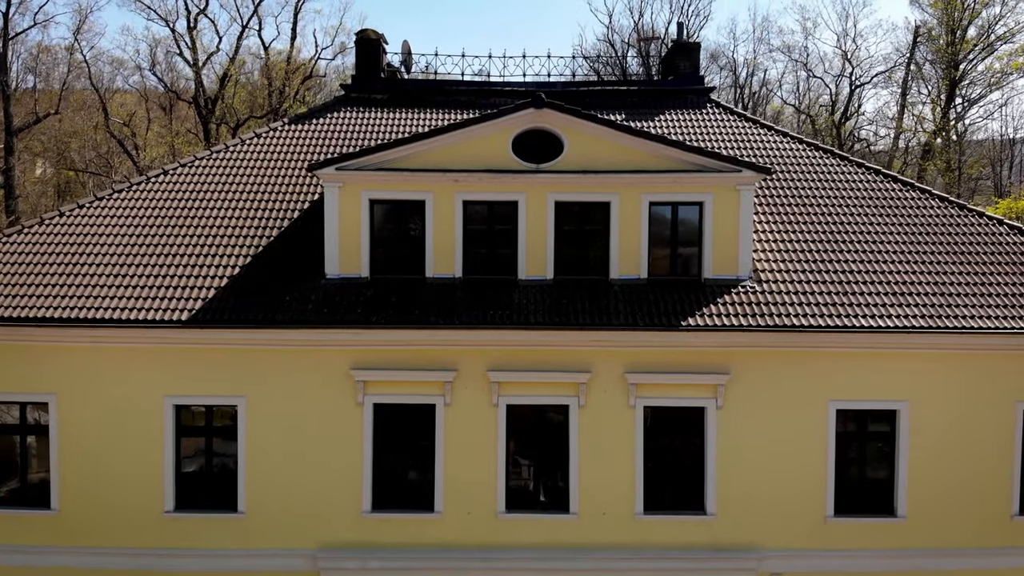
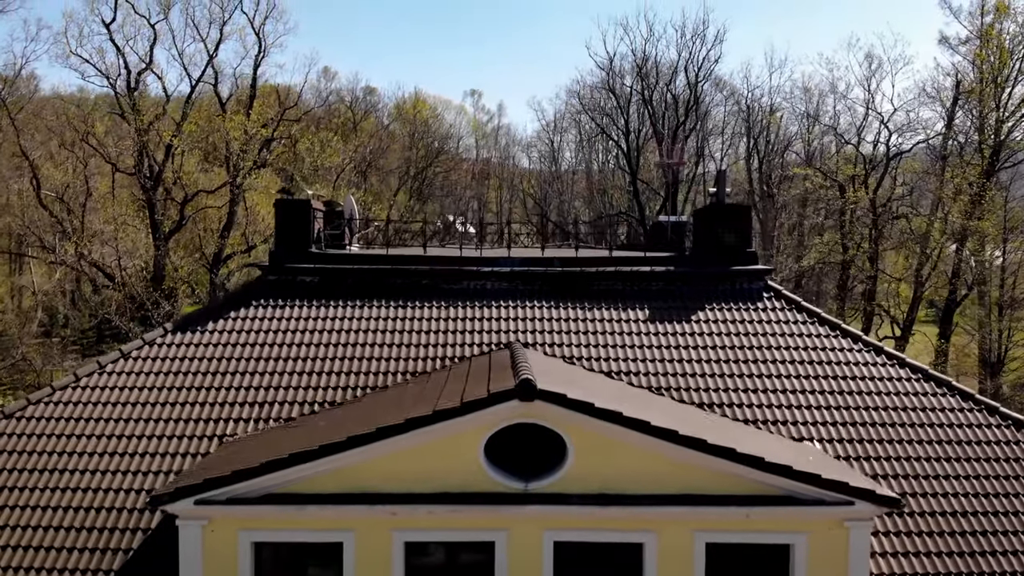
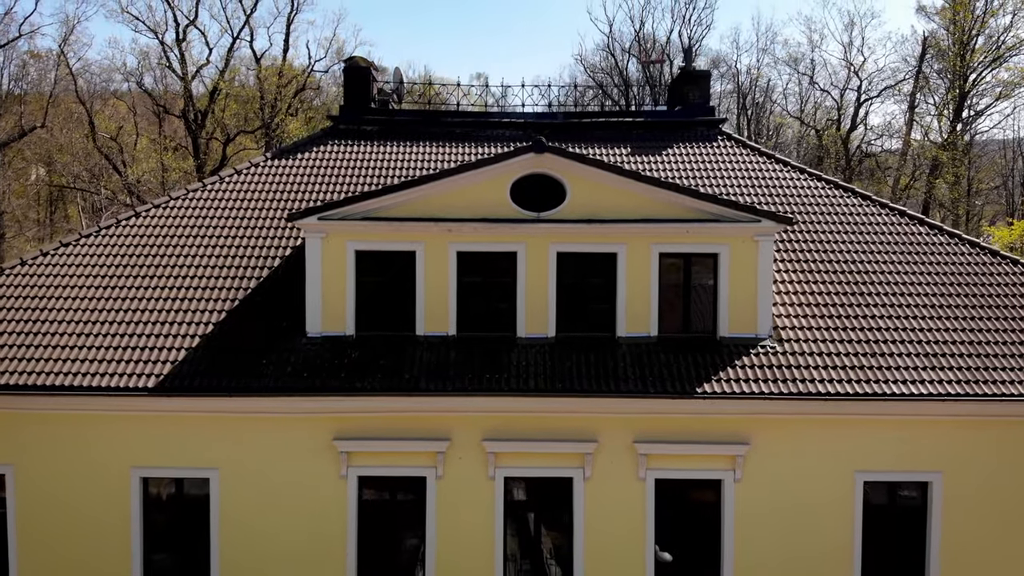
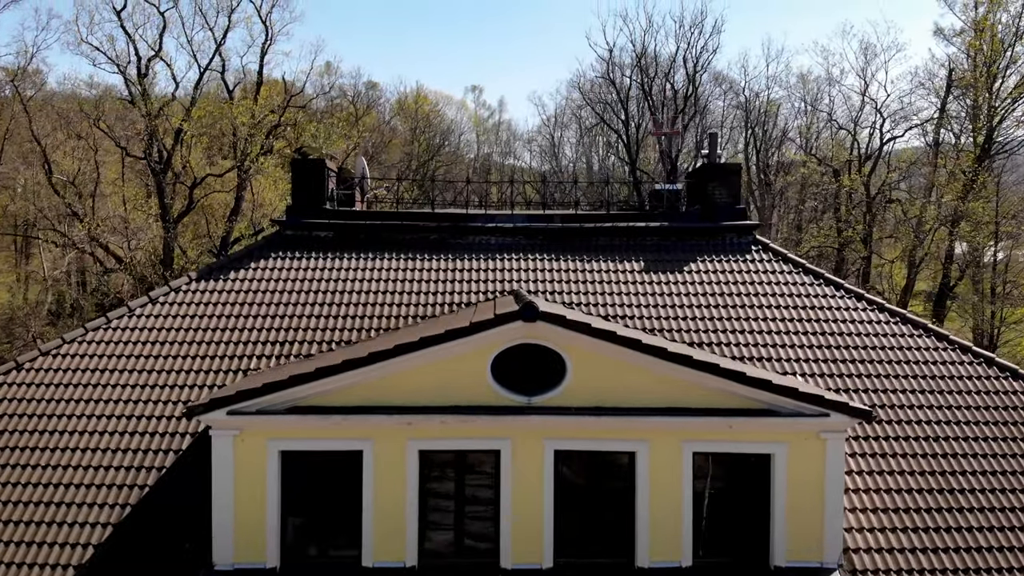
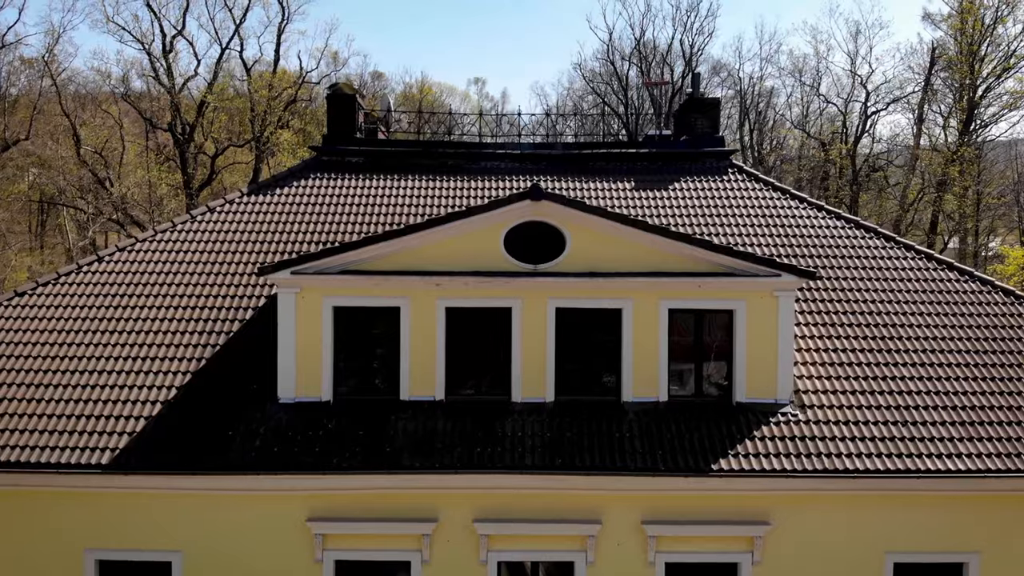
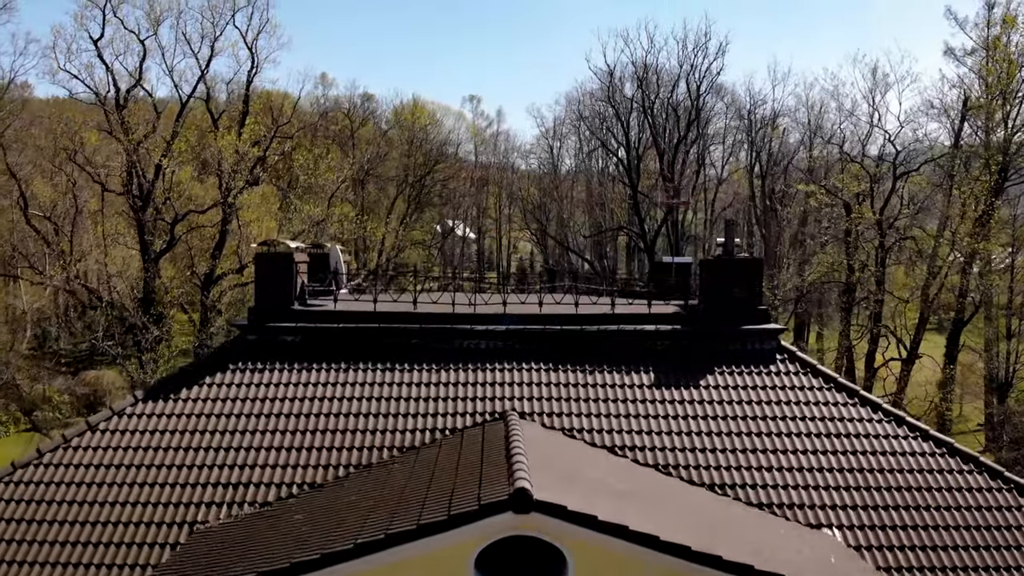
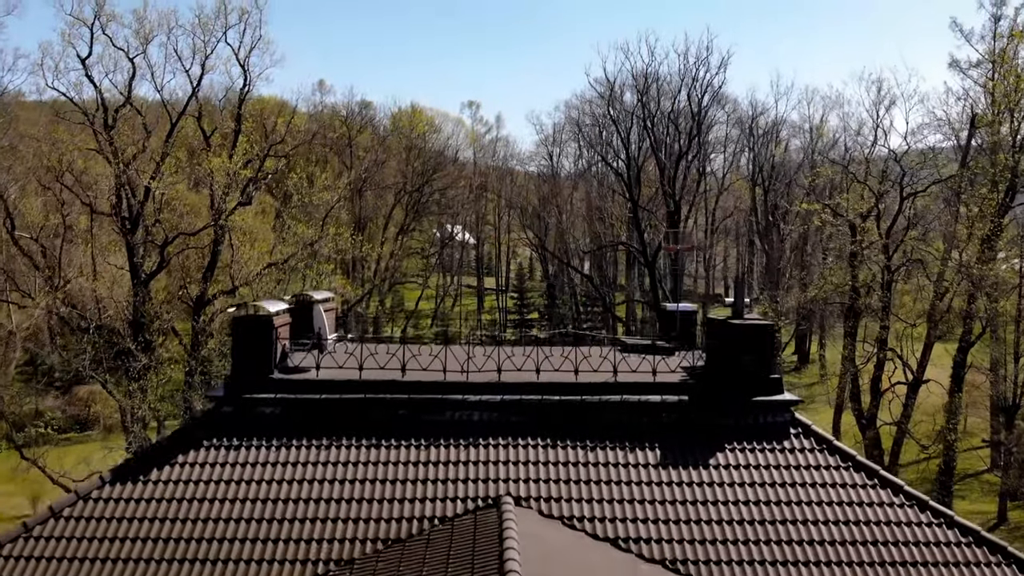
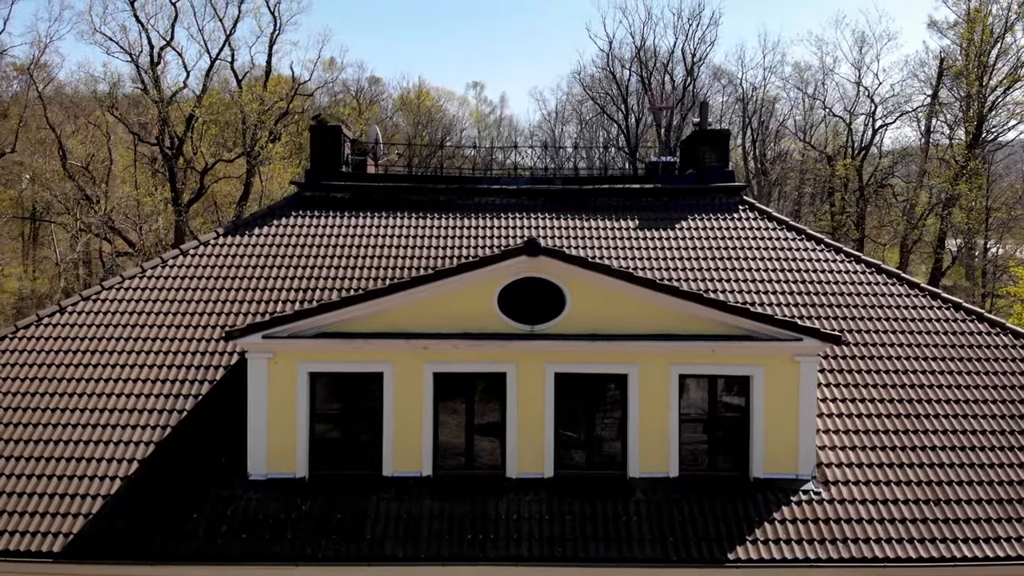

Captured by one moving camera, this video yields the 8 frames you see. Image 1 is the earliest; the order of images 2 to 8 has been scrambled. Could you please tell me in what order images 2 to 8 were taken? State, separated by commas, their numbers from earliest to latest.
3, 5, 8, 4, 2, 6, 7
